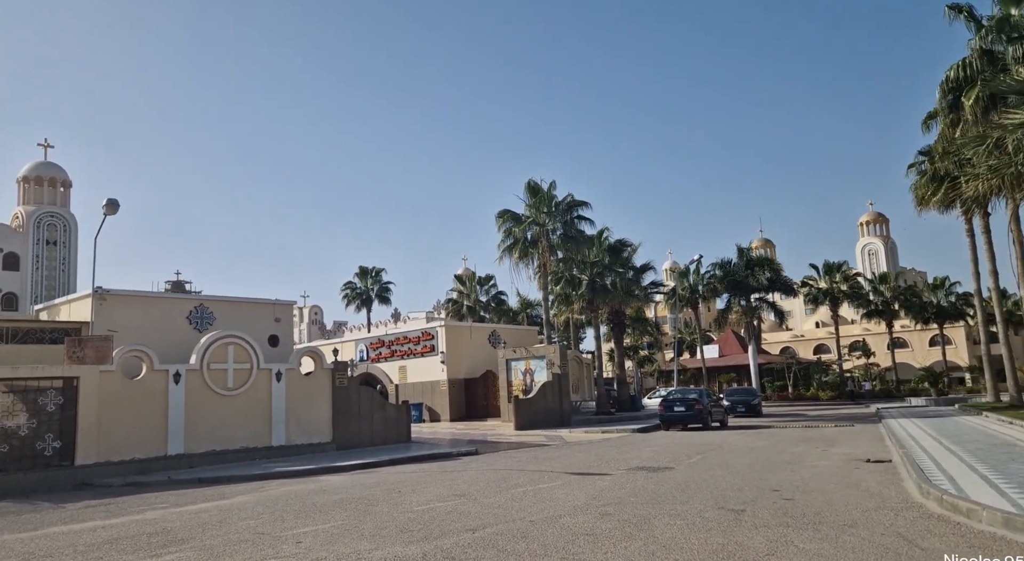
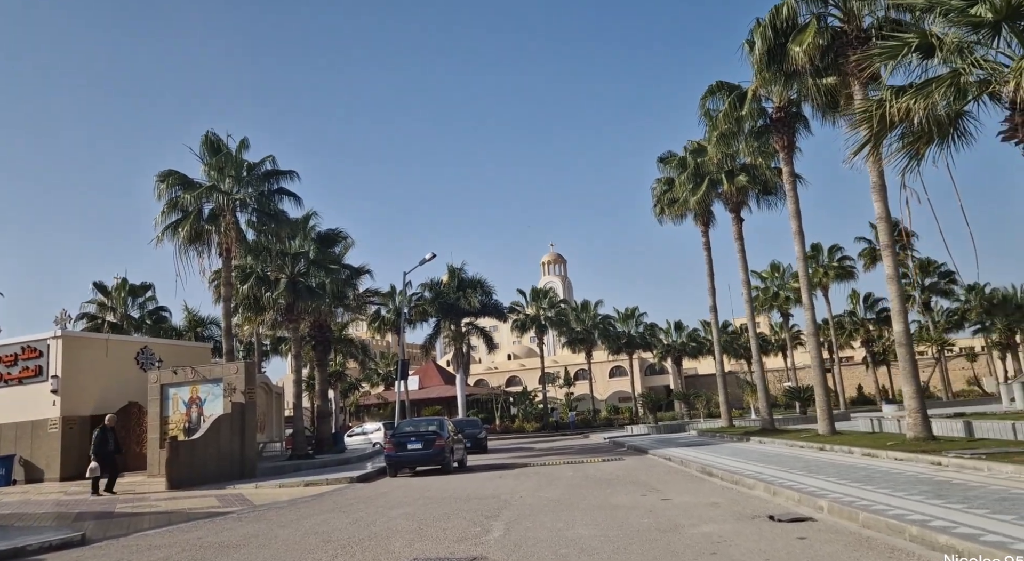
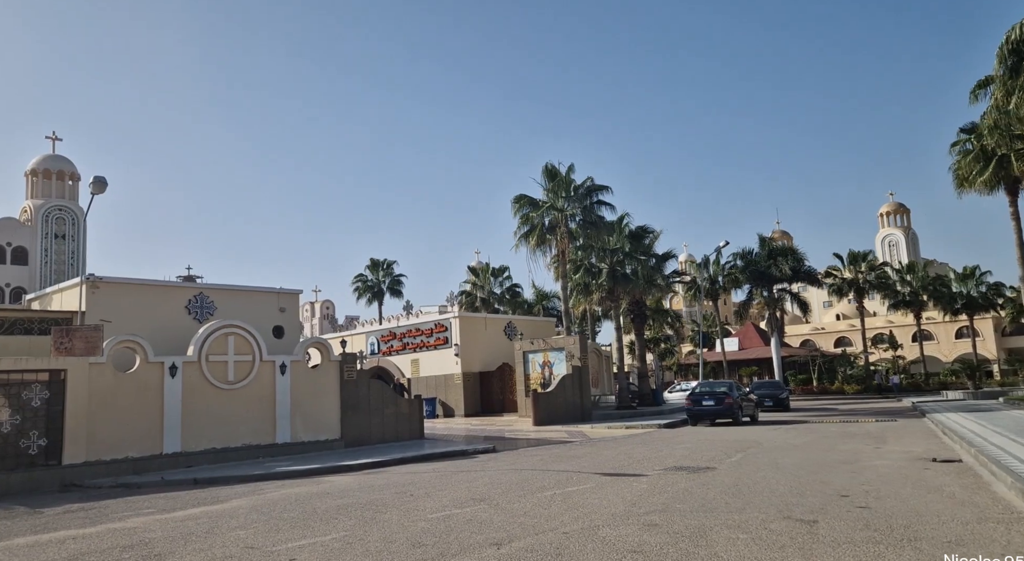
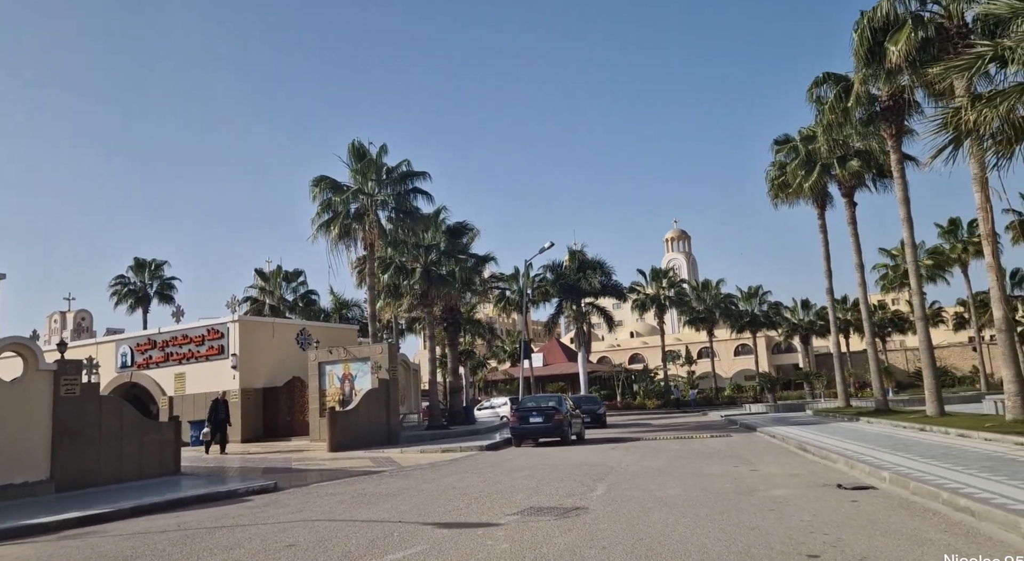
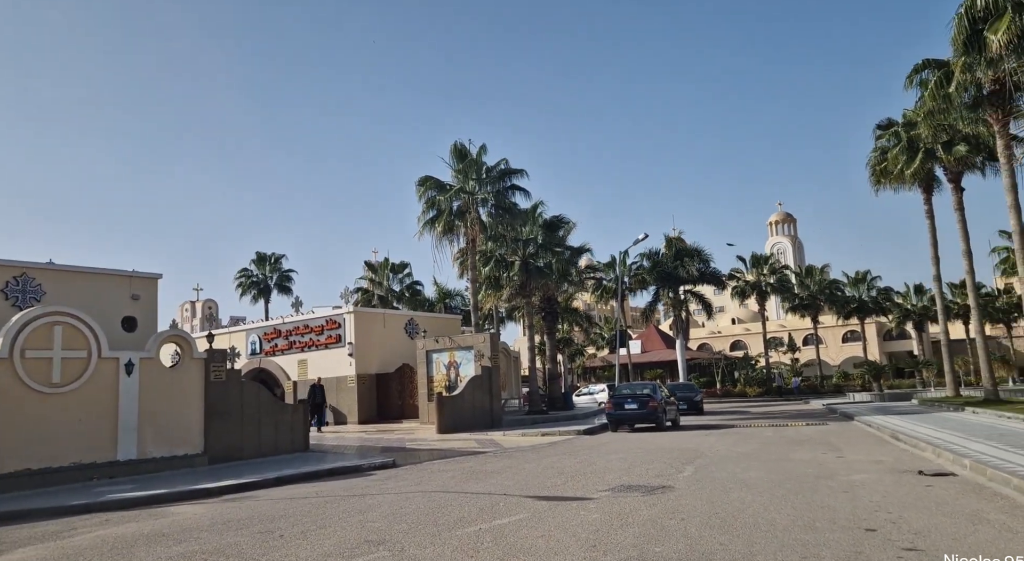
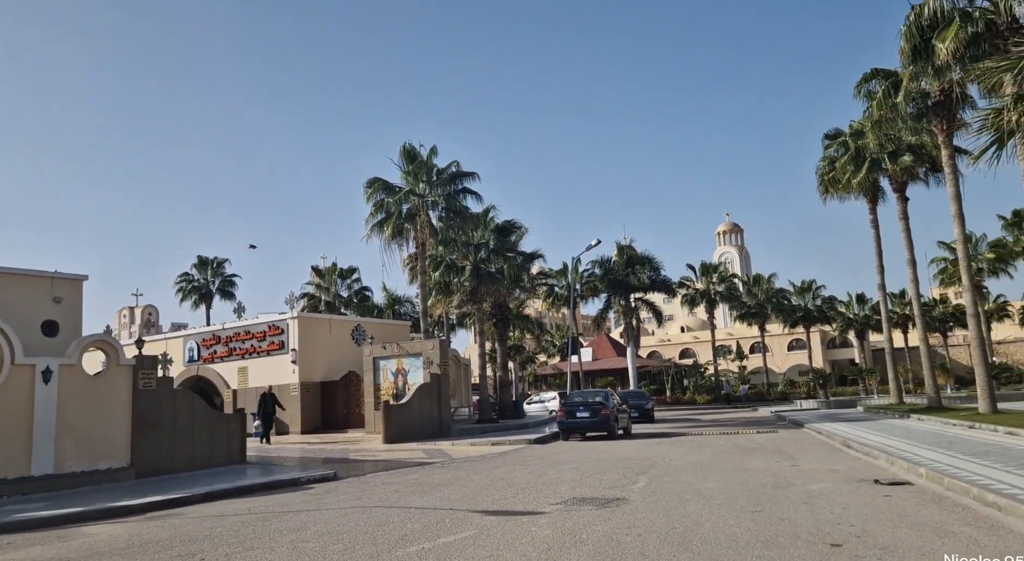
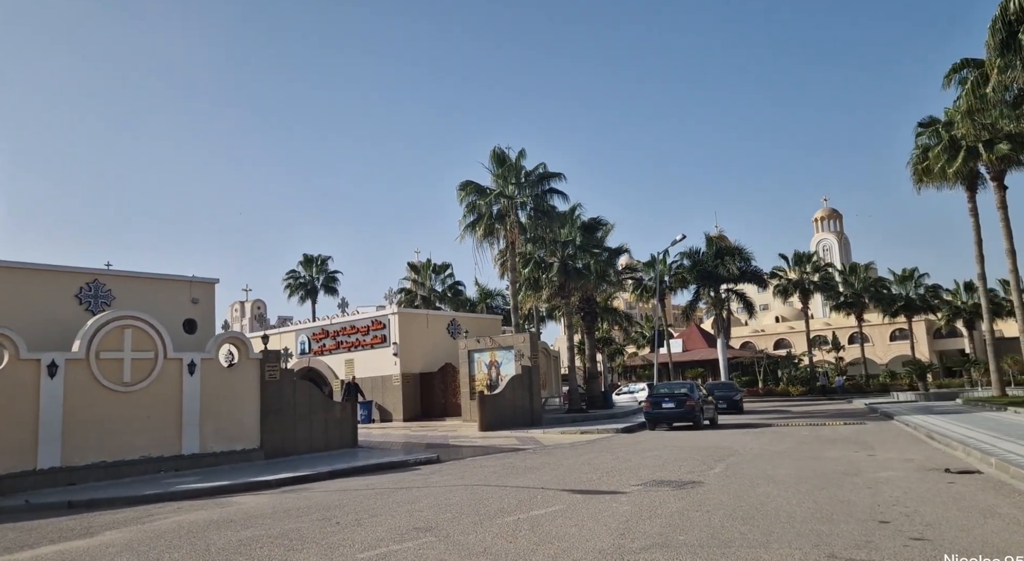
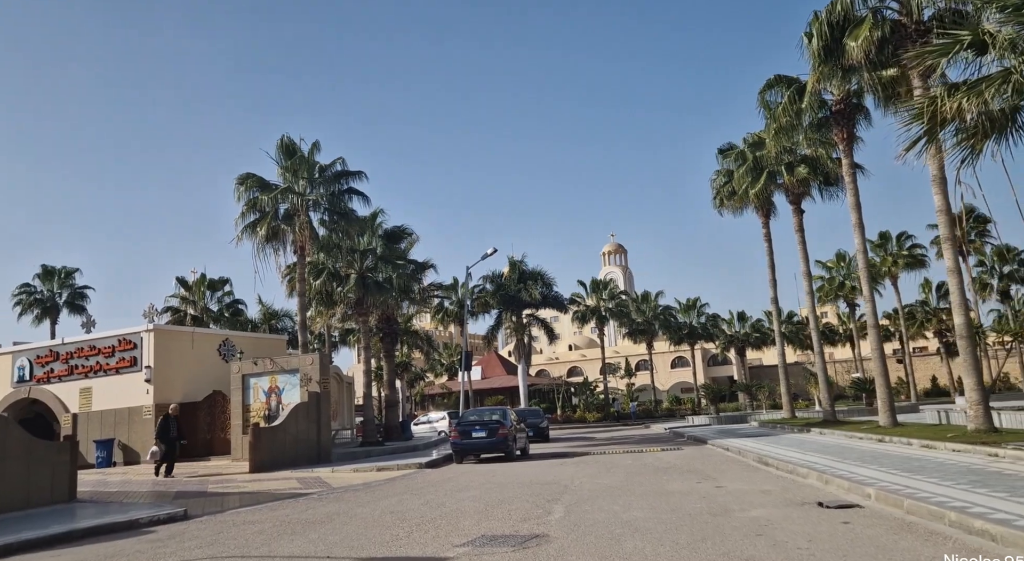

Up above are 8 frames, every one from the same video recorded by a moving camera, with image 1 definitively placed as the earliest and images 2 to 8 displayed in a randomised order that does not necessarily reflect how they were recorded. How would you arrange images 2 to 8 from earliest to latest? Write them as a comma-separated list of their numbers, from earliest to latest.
3, 7, 5, 6, 4, 8, 2
